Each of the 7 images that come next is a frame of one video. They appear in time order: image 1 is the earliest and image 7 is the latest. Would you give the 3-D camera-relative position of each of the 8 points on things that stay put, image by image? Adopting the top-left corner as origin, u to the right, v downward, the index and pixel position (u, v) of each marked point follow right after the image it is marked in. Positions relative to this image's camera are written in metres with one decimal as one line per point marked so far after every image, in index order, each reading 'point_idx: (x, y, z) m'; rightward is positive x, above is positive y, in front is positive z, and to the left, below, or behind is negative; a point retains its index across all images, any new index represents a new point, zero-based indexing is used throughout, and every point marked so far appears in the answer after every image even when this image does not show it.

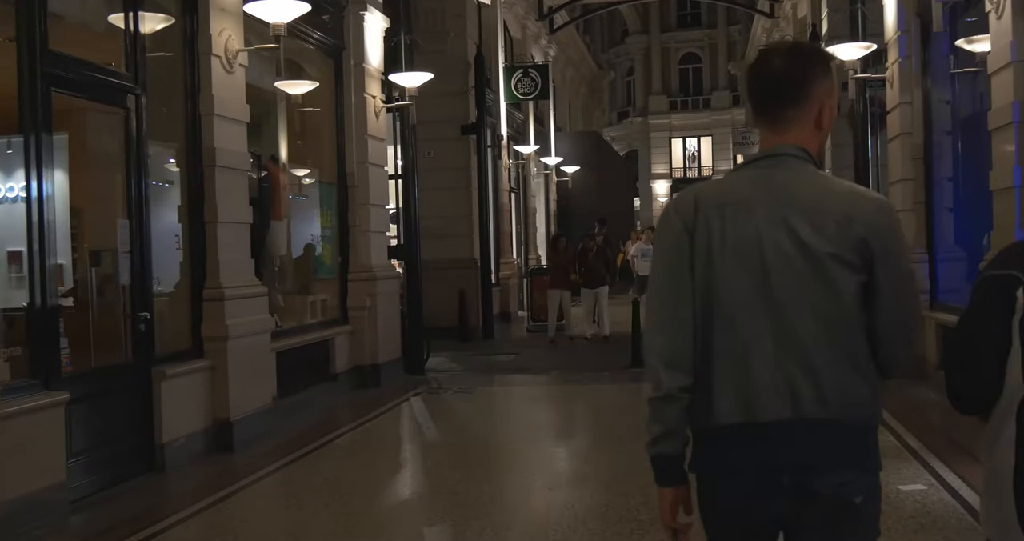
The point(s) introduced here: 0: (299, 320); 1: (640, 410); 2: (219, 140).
0: (-2.2, -0.5, +9.9) m
1: (+1.2, -1.3, +8.8) m
2: (-2.4, +1.1, +7.7) m
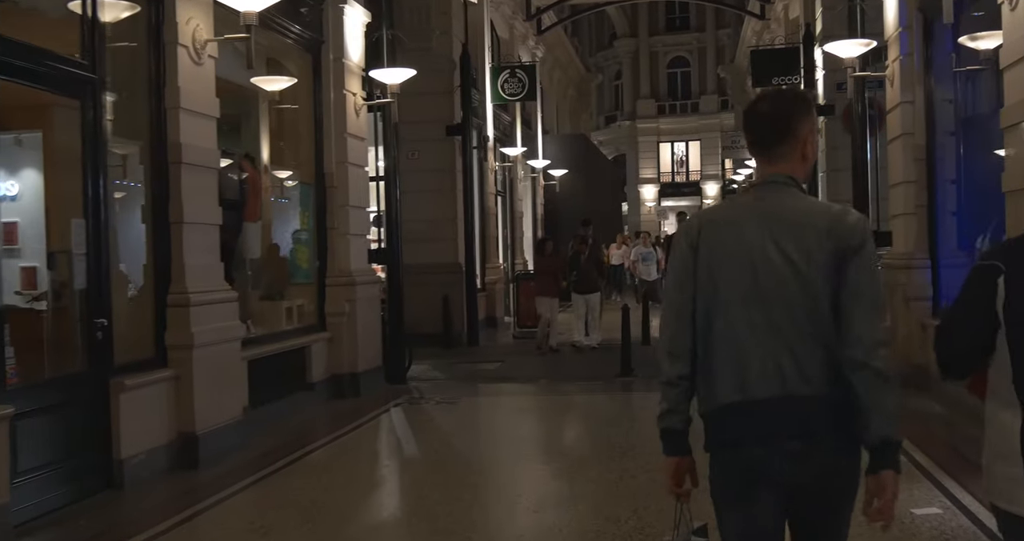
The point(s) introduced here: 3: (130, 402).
0: (-2.4, -0.6, +9.4) m
1: (+1.1, -1.3, +8.4) m
2: (-2.5, +1.0, +7.2) m
3: (-2.6, -0.9, +6.5) m
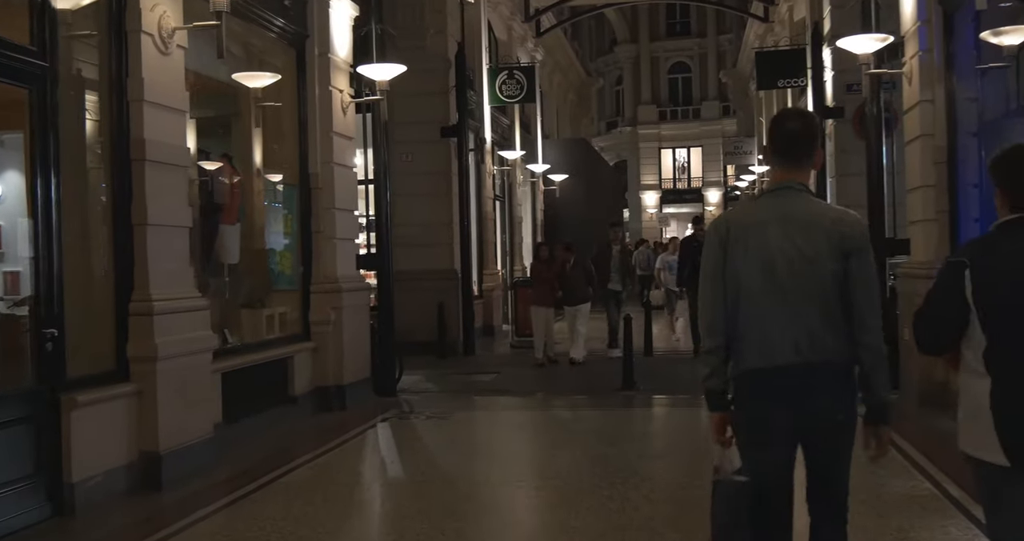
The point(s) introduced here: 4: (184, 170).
0: (-2.4, -0.6, +8.9) m
1: (+1.0, -1.4, +7.8) m
2: (-2.5, +1.0, +6.6) m
3: (-2.7, -0.9, +5.9) m
4: (-2.4, +0.8, +7.0) m
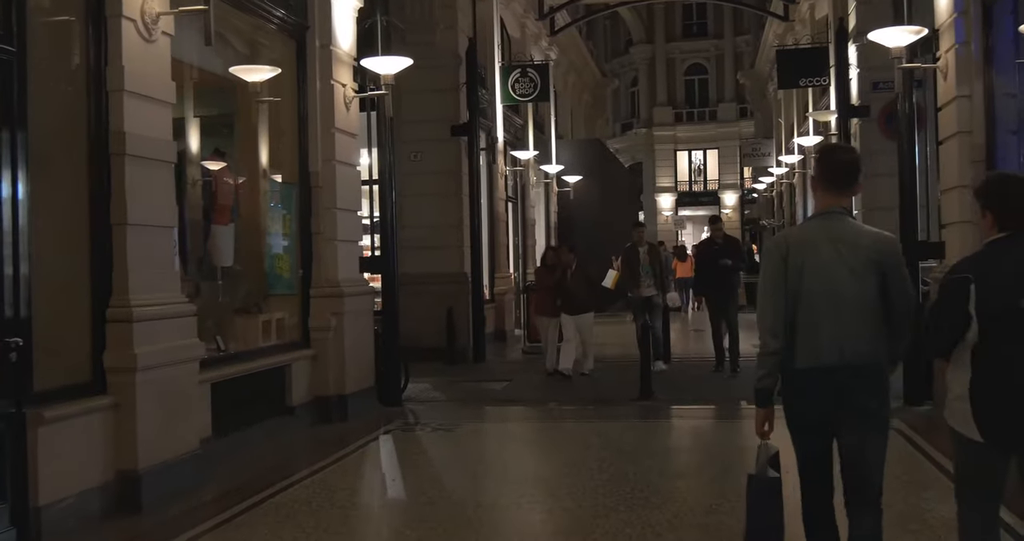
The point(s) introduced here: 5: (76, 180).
0: (-2.3, -0.6, +8.4) m
1: (+1.1, -1.4, +7.3) m
2: (-2.5, +1.0, +6.2) m
3: (-2.6, -1.0, +5.5) m
4: (-2.4, +0.7, +6.6) m
5: (-2.8, +0.6, +6.0) m
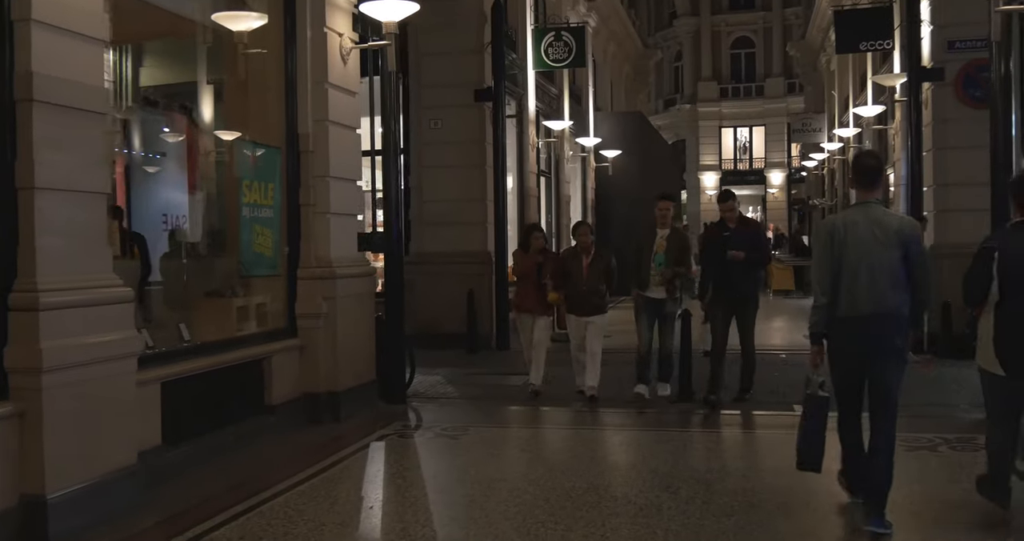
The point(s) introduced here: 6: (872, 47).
0: (-2.2, -0.5, +7.2) m
1: (+1.1, -1.3, +5.9) m
2: (-2.4, +1.1, +4.9) m
3: (-2.6, -0.8, +4.3) m
4: (-2.3, +0.9, +5.3) m
5: (-2.7, +0.7, +4.8) m
6: (+5.5, +3.4, +14.3) m
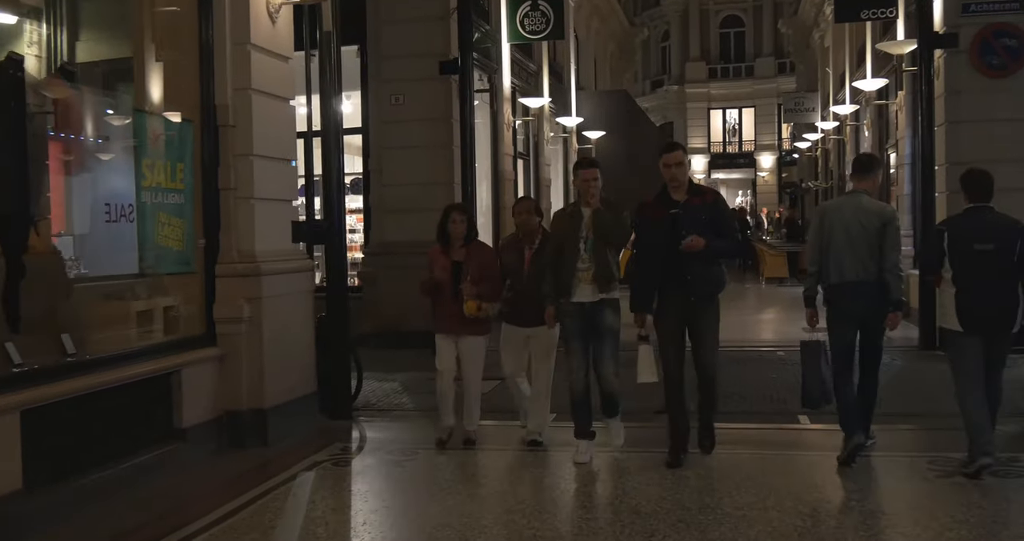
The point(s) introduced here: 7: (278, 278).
0: (-2.5, -0.5, +6.0) m
1: (+0.9, -1.3, +4.8) m
2: (-2.7, +1.1, +3.7) m
3: (-2.9, -0.9, +3.1) m
4: (-2.6, +0.9, +4.1) m
5: (-3.0, +0.7, +3.5) m
6: (+5.1, +3.6, +13.1) m
7: (-1.7, 0.0, +7.1) m
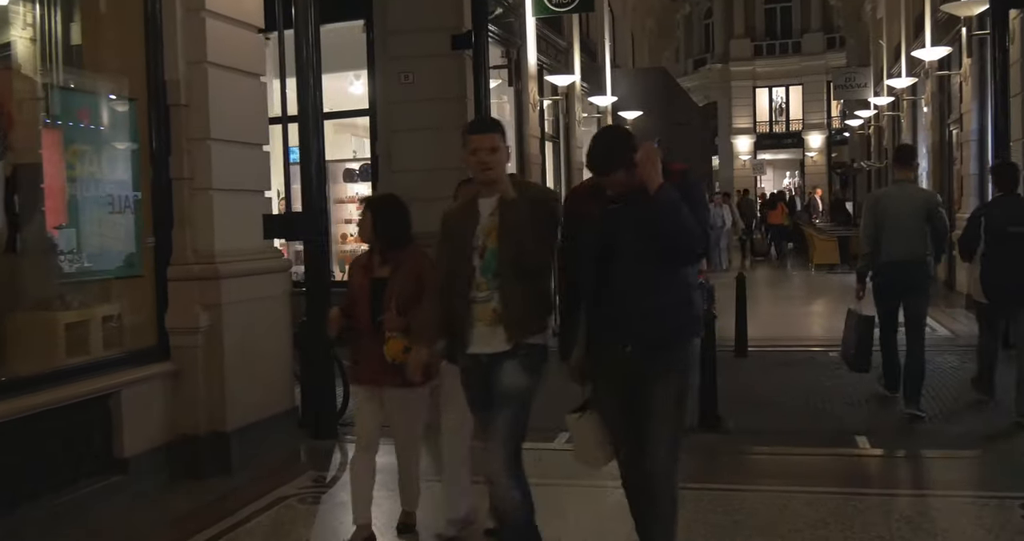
0: (-2.5, -0.5, +5.1) m
1: (+0.8, -1.3, +3.7) m
2: (-2.9, +1.0, +2.8) m
3: (-3.1, -1.0, +2.2) m
4: (-2.7, +0.8, +3.2) m
5: (-3.2, +0.6, +2.6) m
6: (+5.3, +3.8, +11.7) m
7: (-1.7, 0.0, +6.1) m
